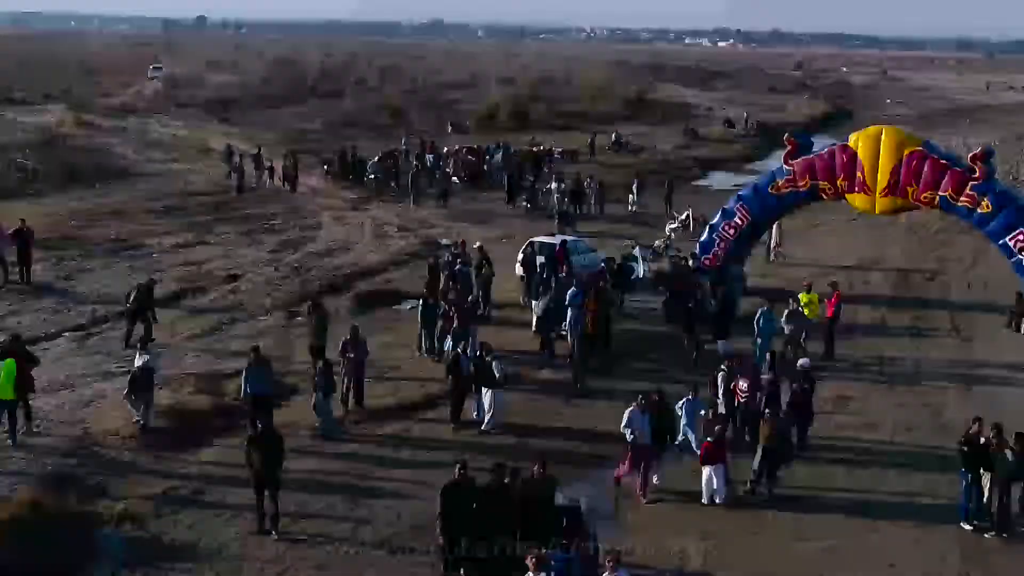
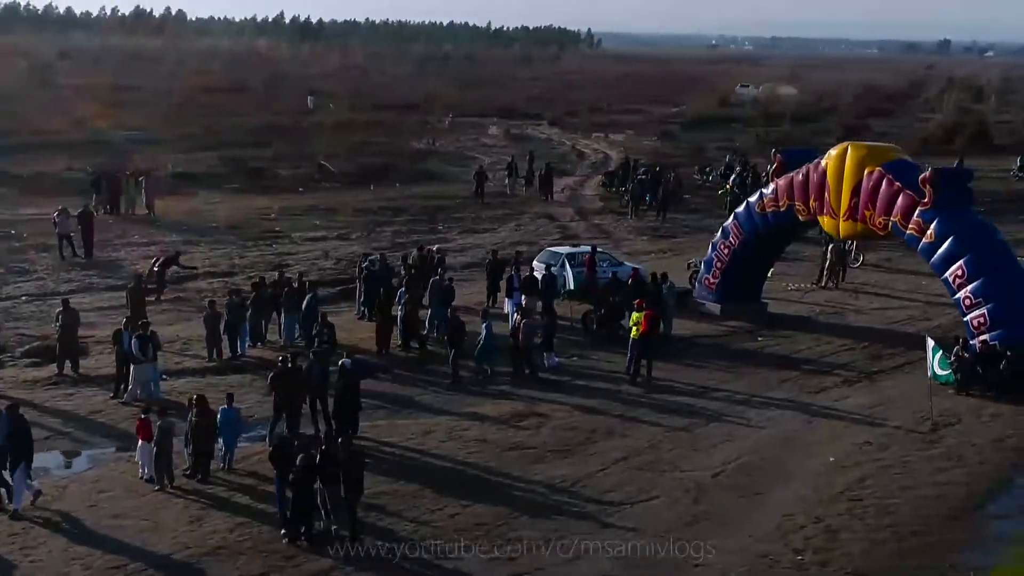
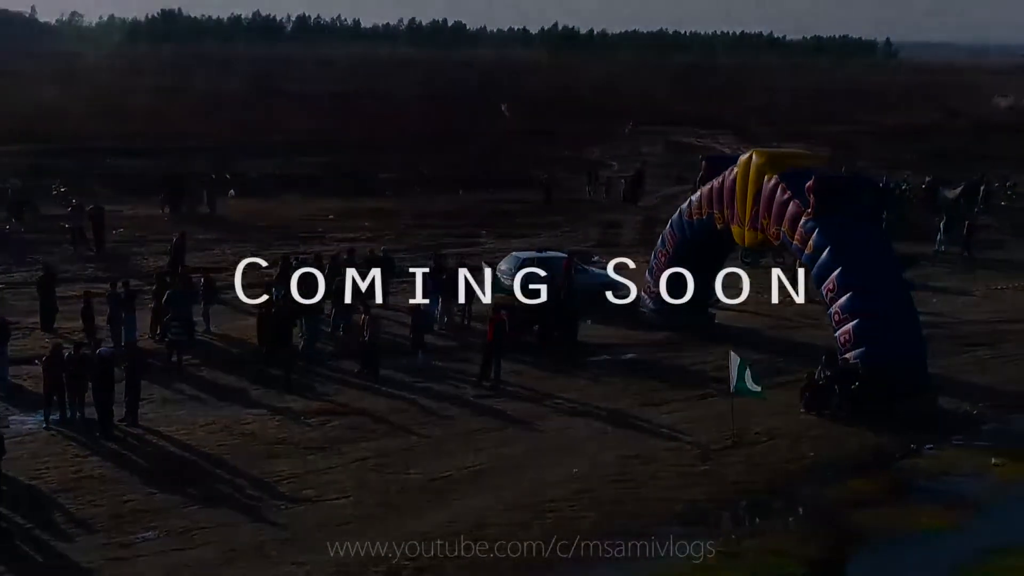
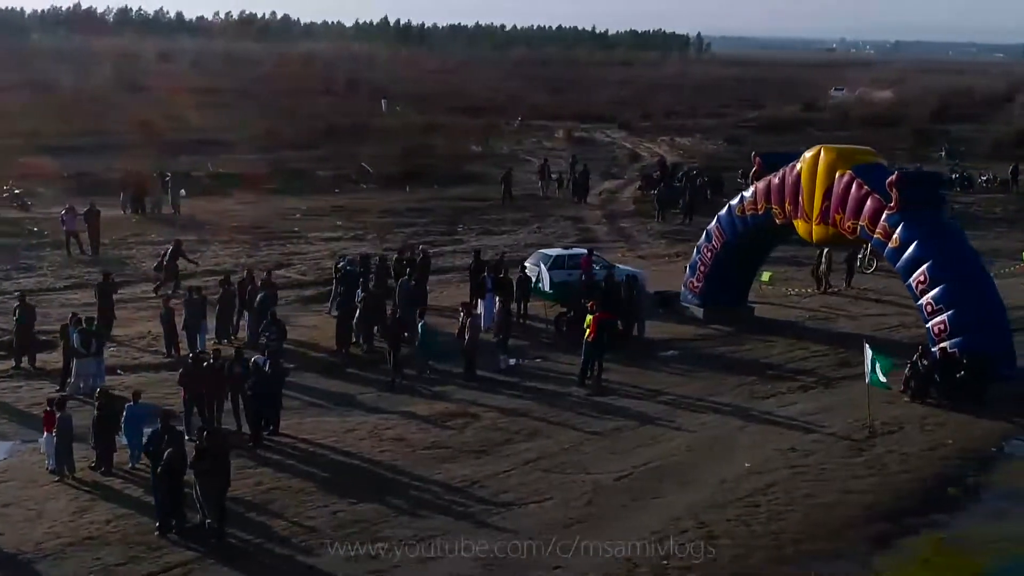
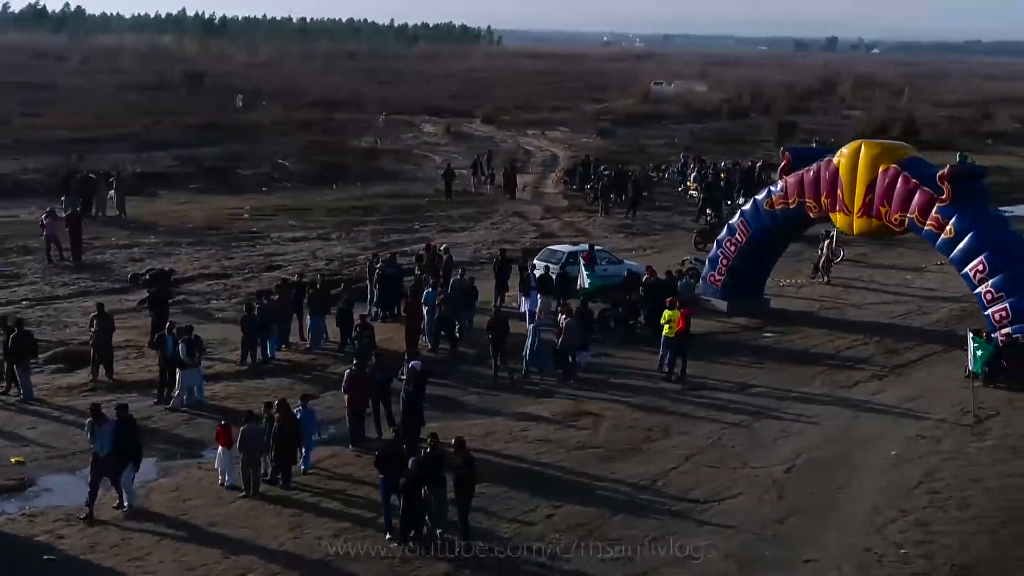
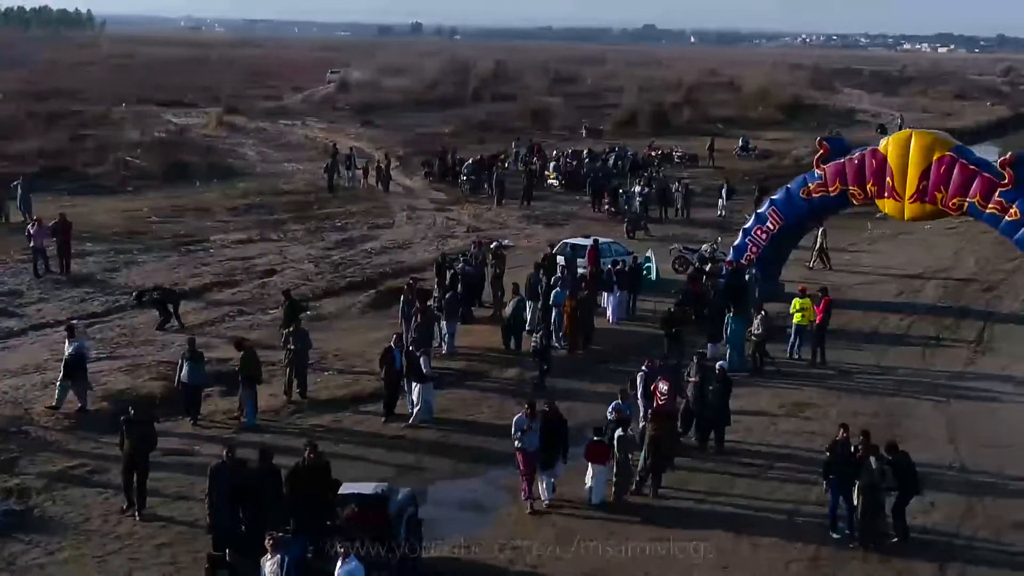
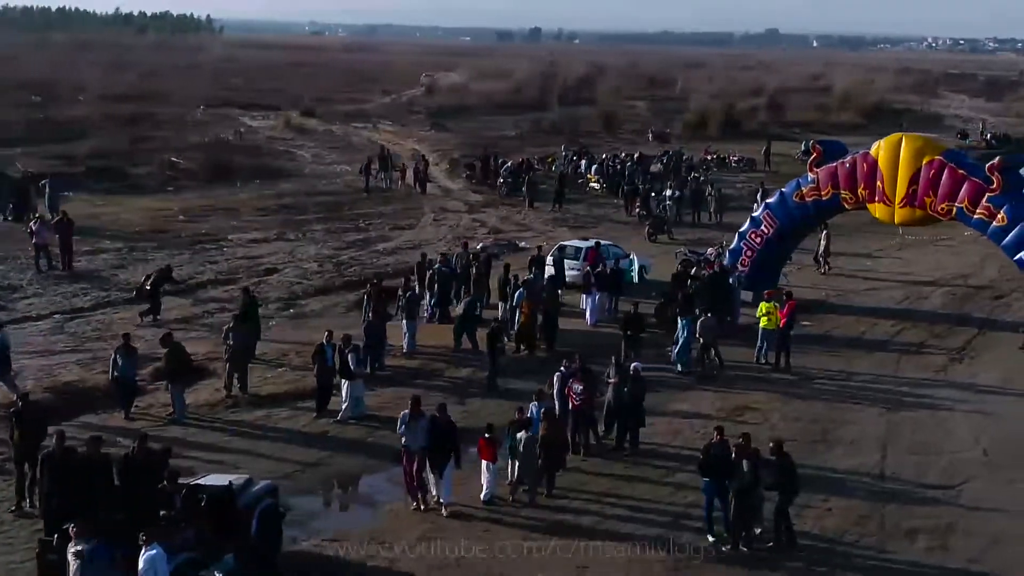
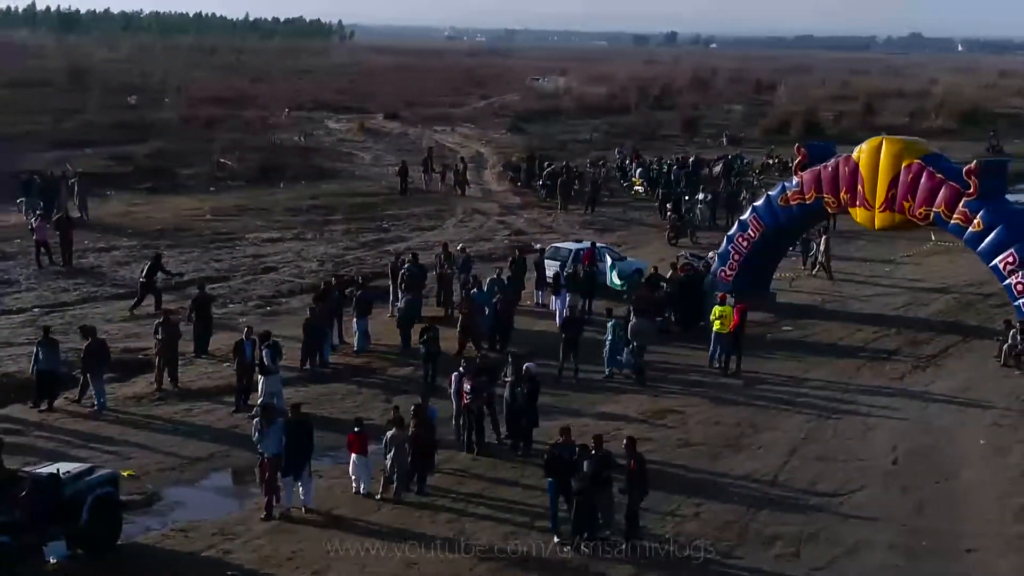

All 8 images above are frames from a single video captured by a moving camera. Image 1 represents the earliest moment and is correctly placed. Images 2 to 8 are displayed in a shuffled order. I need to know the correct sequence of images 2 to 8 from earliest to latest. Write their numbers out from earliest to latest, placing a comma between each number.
6, 7, 8, 5, 2, 4, 3
